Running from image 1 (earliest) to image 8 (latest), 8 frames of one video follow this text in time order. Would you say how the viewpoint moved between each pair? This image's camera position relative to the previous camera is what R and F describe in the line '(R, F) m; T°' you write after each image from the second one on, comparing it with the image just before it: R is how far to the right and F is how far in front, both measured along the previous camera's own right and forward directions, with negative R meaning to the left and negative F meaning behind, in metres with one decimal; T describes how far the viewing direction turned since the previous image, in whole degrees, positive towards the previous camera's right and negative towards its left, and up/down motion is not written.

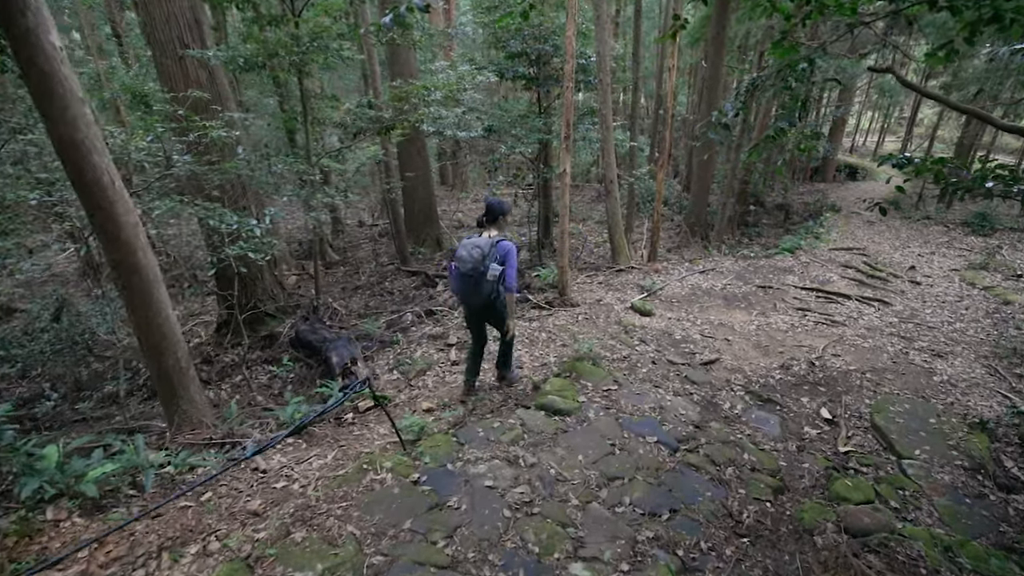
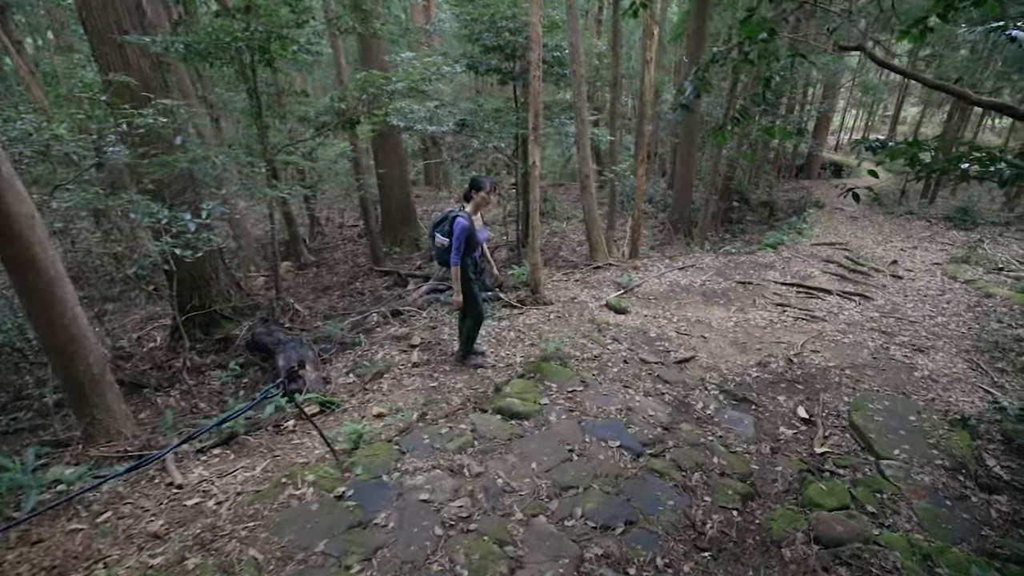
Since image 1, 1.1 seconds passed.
(+0.3, +0.3) m; +1°
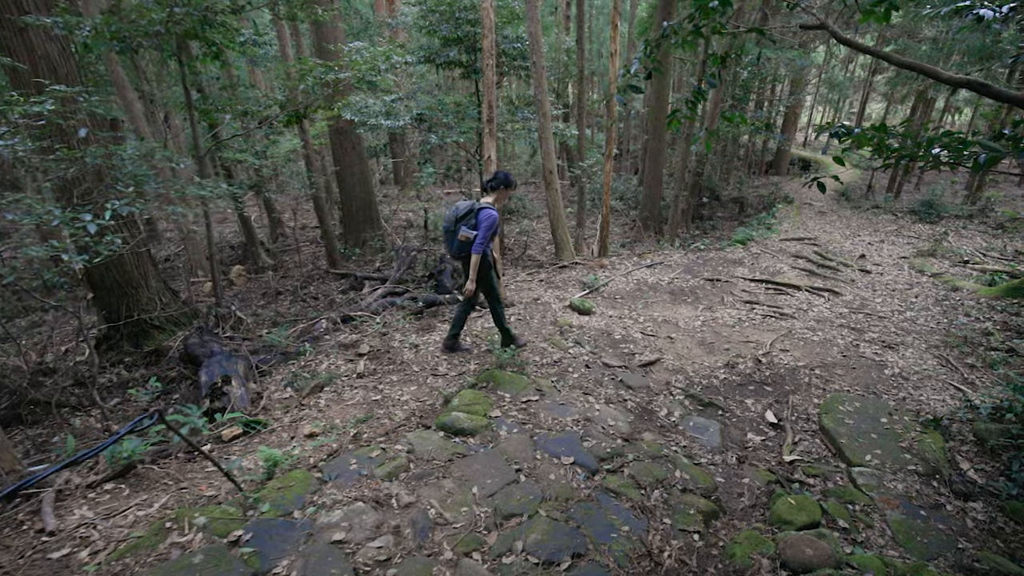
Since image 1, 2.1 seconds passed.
(+0.2, +0.3) m; +2°
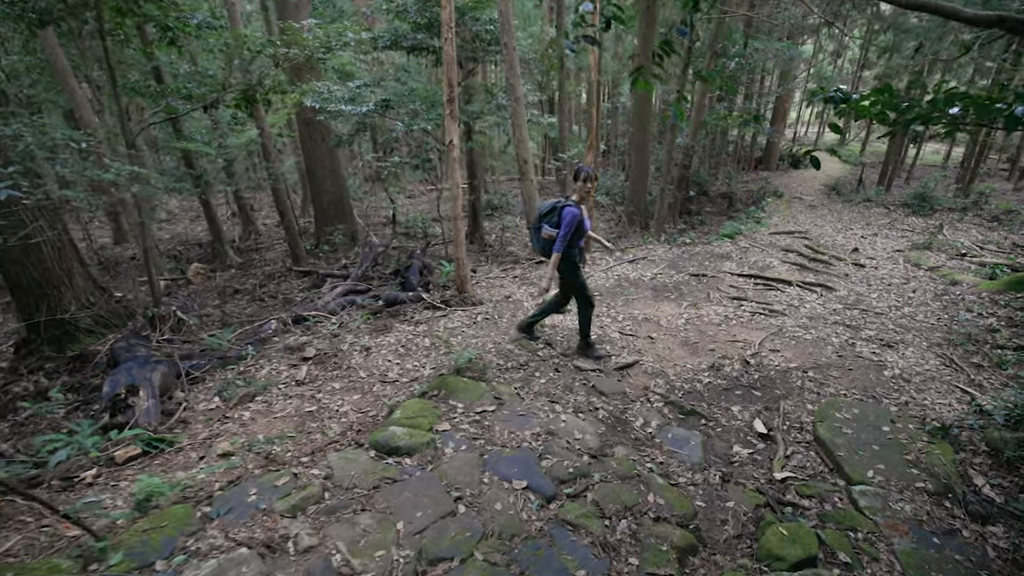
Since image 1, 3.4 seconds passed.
(+0.3, +0.5) m; +1°
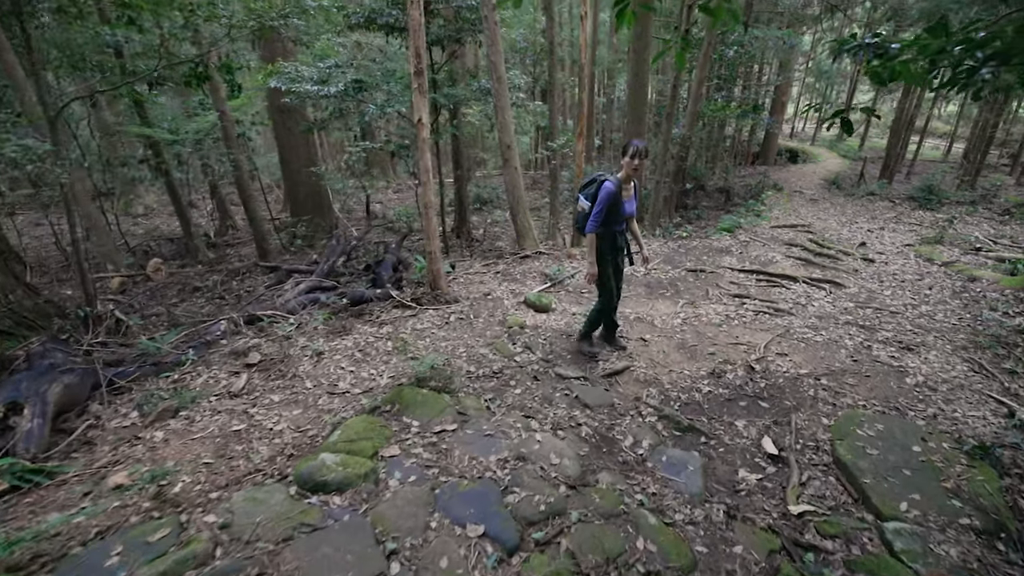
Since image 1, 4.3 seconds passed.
(+0.2, +0.6) m; 0°
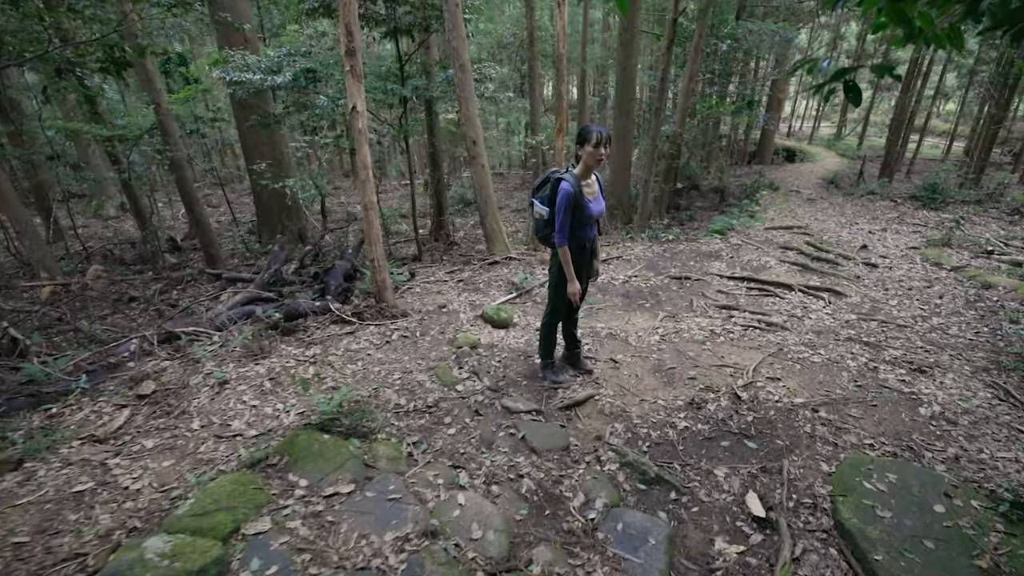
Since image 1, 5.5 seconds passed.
(+0.4, +0.6) m; 0°
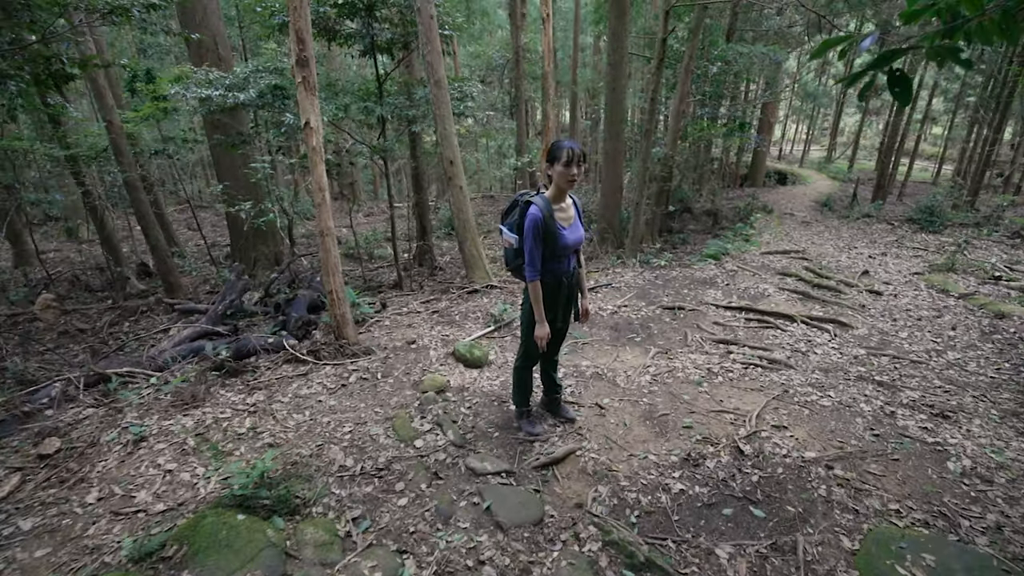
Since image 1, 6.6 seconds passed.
(+0.2, +0.4) m; +1°
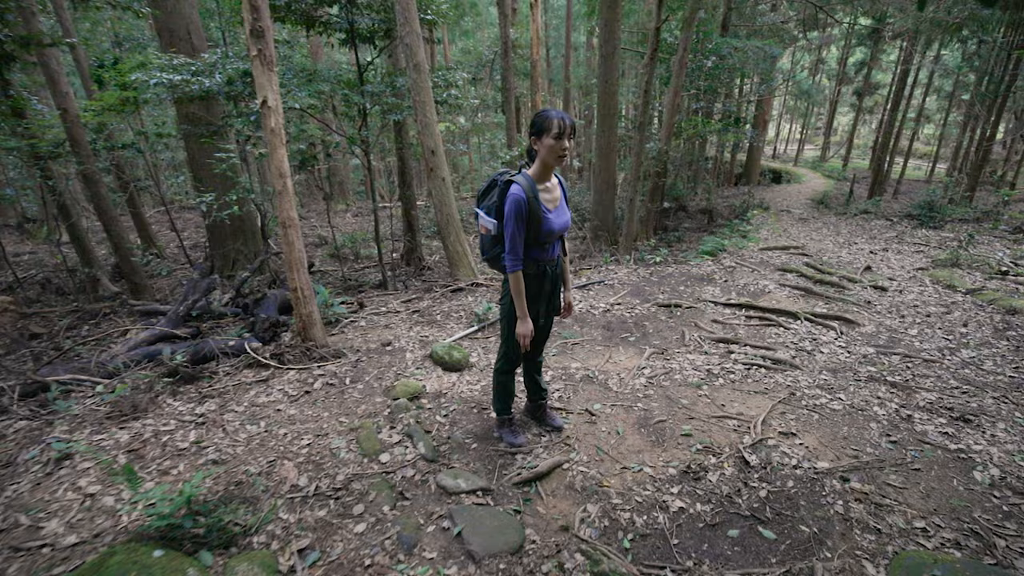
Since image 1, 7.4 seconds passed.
(+0.1, +0.3) m; +1°
